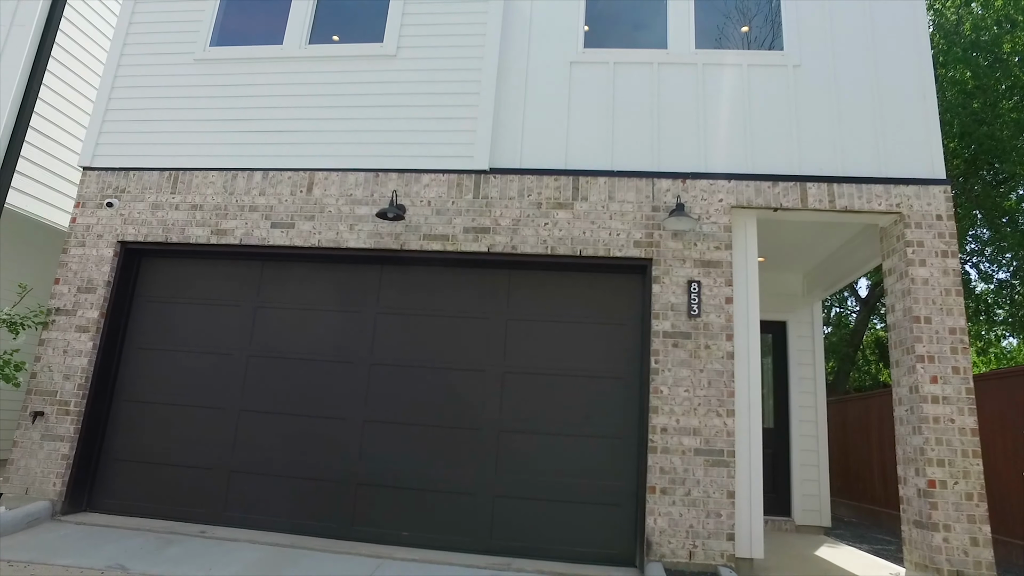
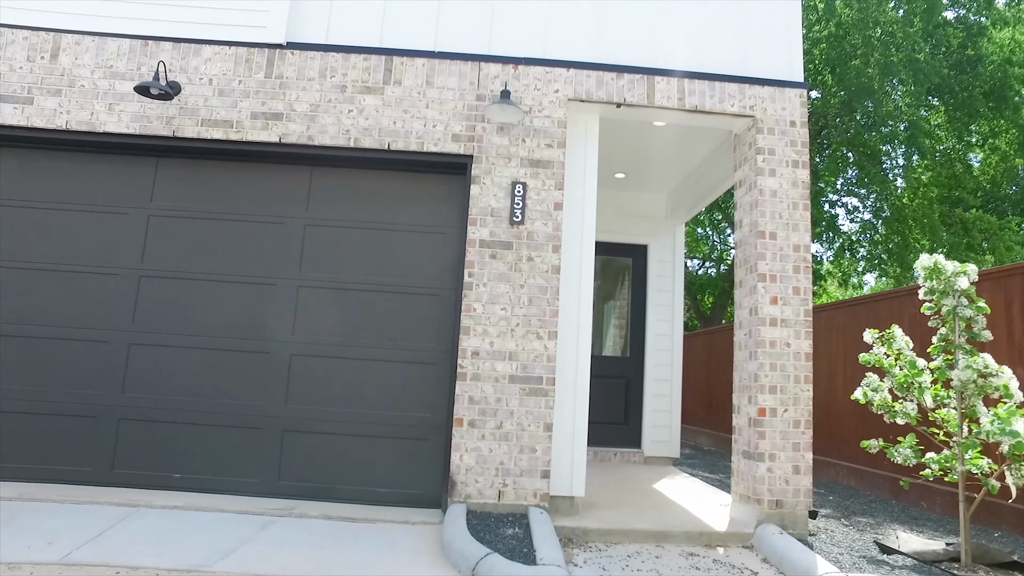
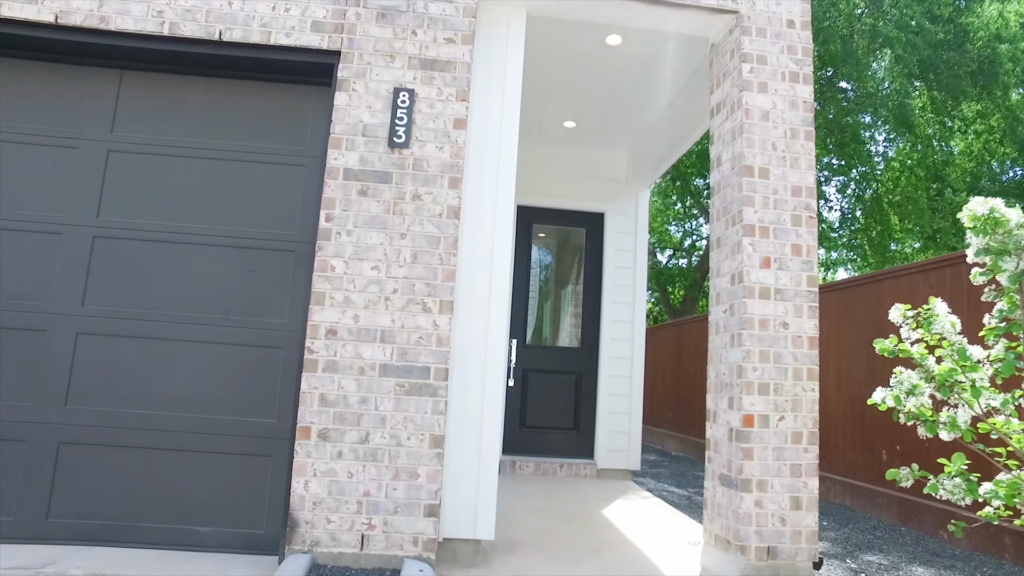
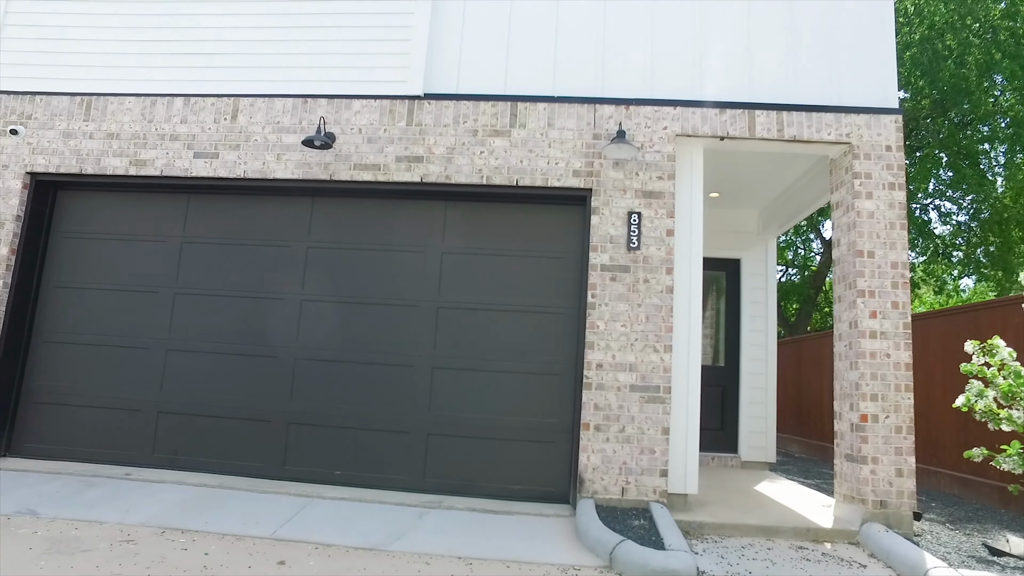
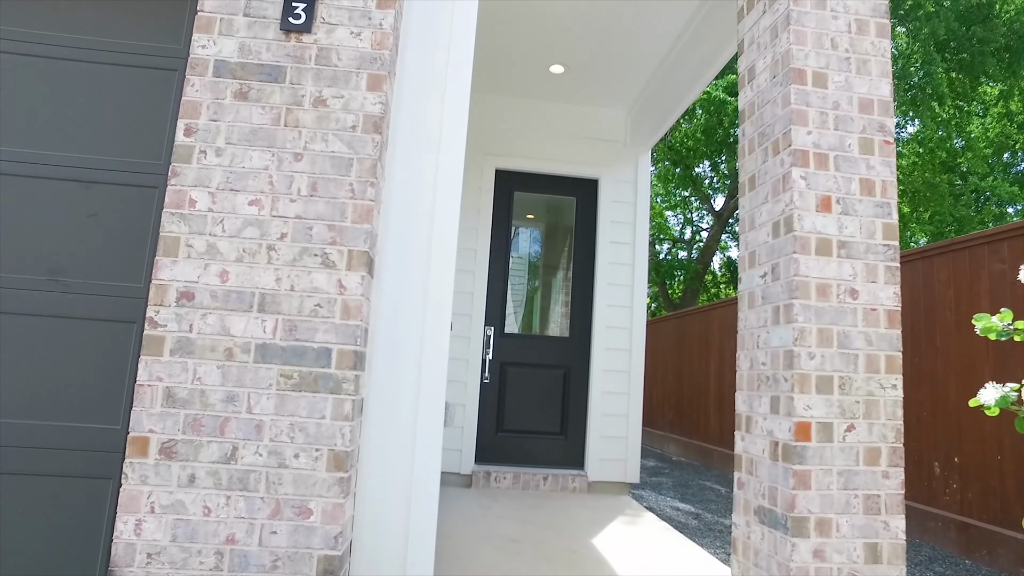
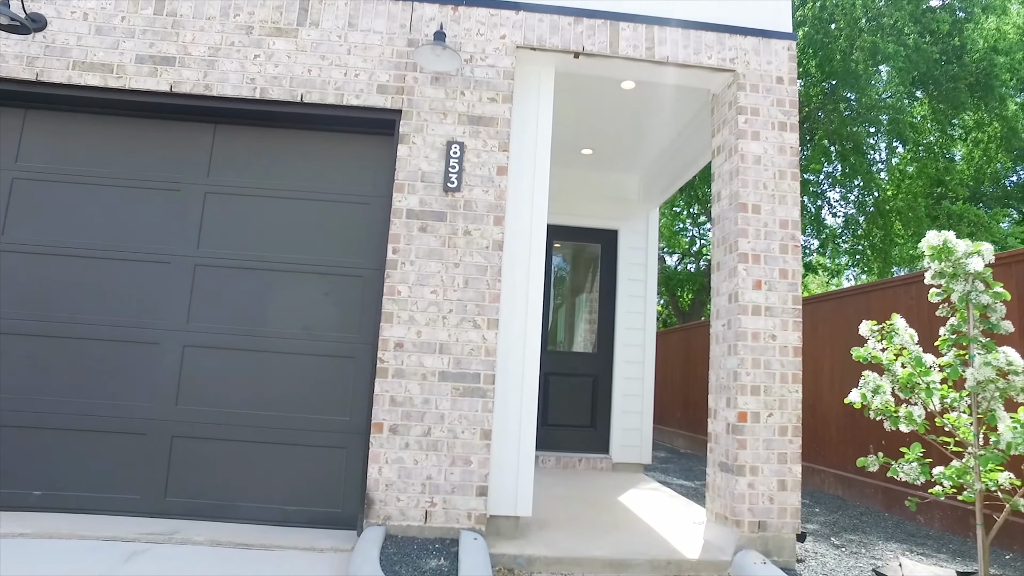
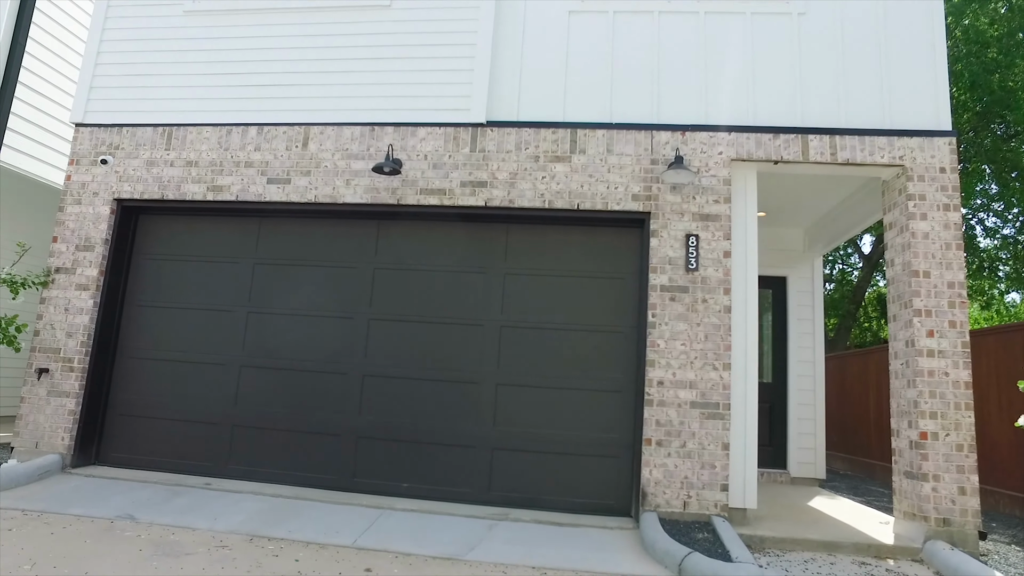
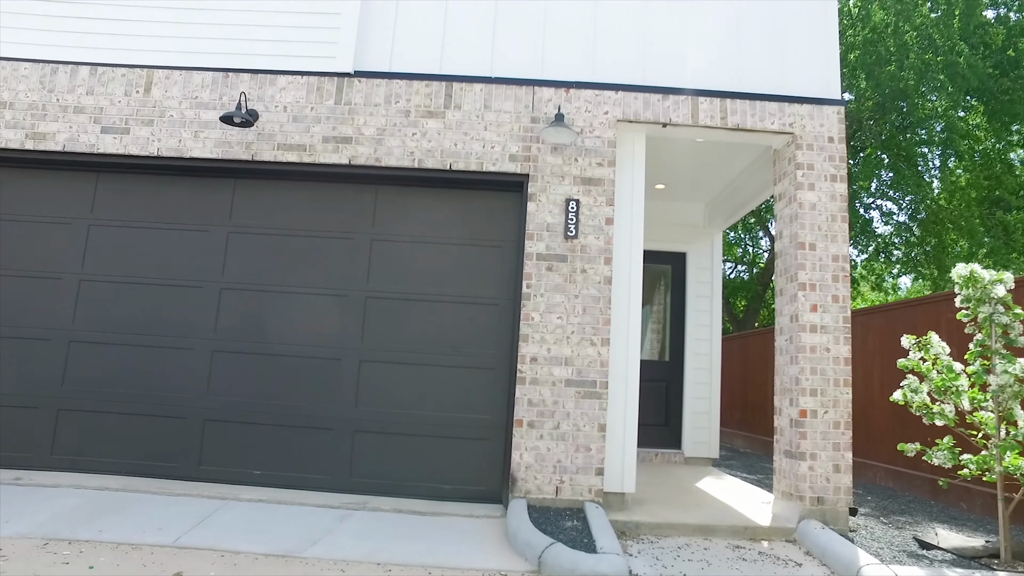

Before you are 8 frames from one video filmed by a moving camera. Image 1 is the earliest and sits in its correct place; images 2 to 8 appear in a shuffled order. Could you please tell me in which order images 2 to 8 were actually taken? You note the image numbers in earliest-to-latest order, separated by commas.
7, 4, 8, 2, 6, 3, 5
